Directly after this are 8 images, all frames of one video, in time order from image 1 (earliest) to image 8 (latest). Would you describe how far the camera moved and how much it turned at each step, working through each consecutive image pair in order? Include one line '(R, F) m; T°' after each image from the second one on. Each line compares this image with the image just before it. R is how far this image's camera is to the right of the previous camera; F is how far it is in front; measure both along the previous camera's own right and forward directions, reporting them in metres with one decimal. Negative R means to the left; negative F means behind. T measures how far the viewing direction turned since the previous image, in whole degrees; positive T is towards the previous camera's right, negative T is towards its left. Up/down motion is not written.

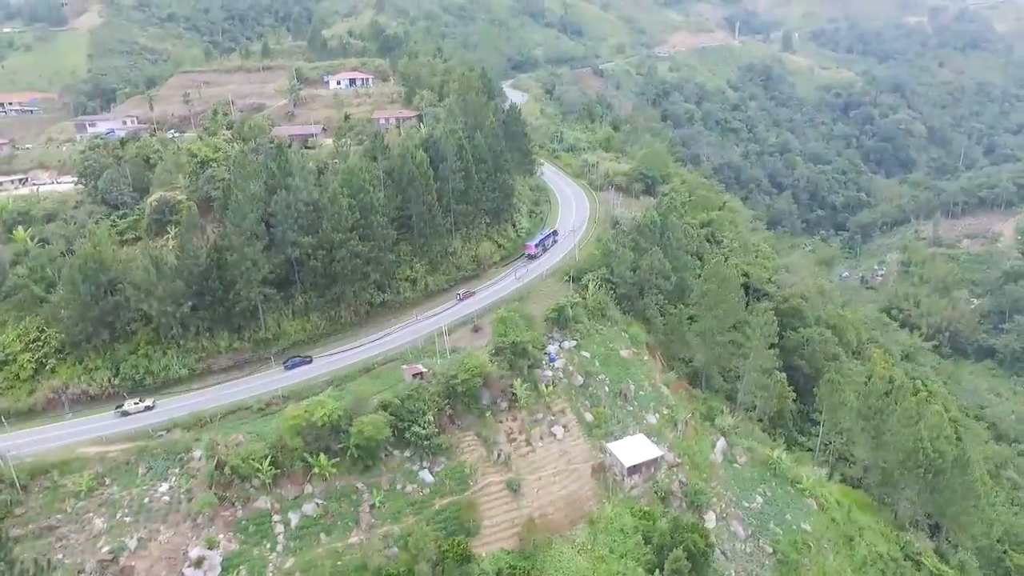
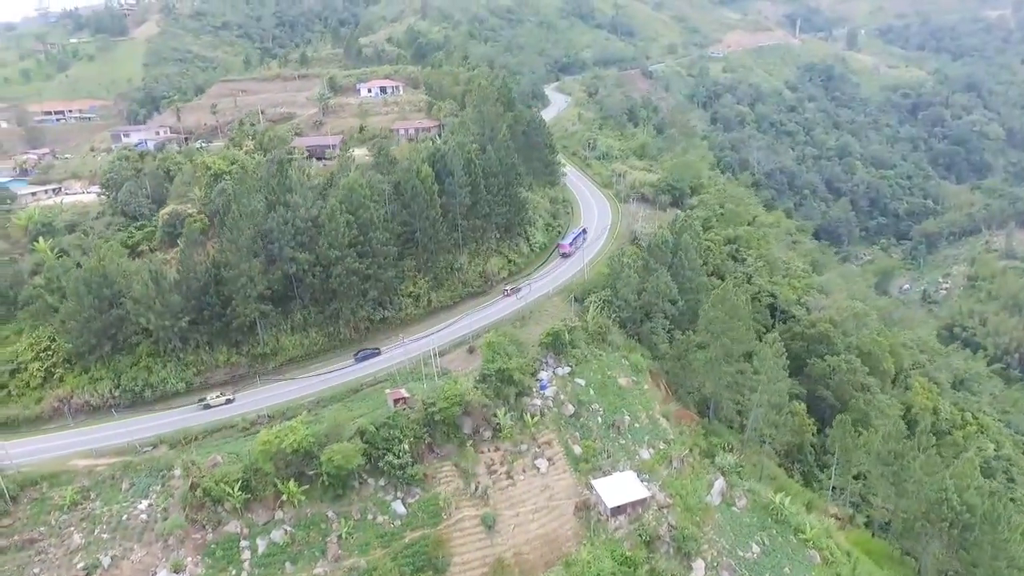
(+2.7, +1.1) m; -5°
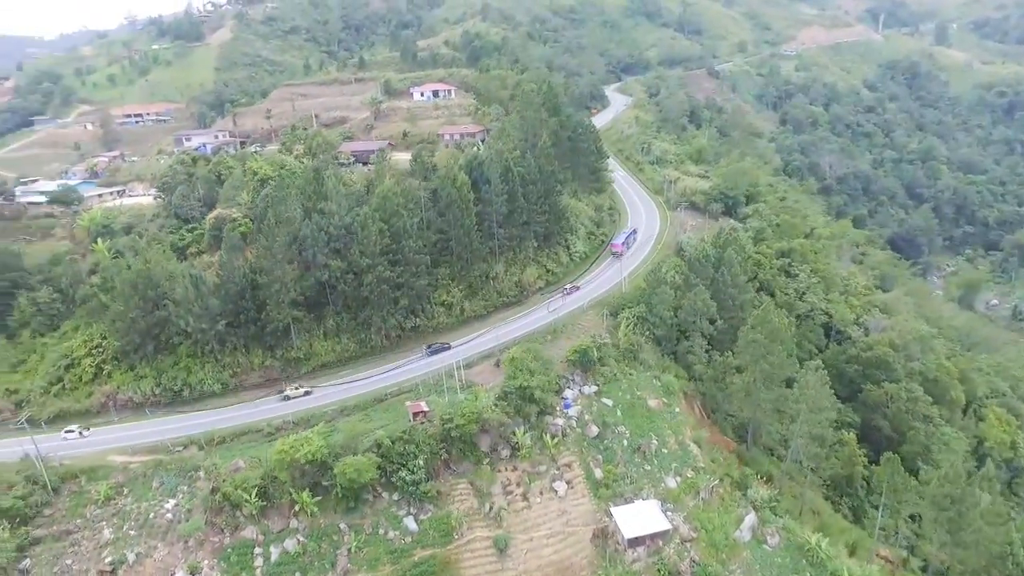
(+1.5, +0.7) m; -6°
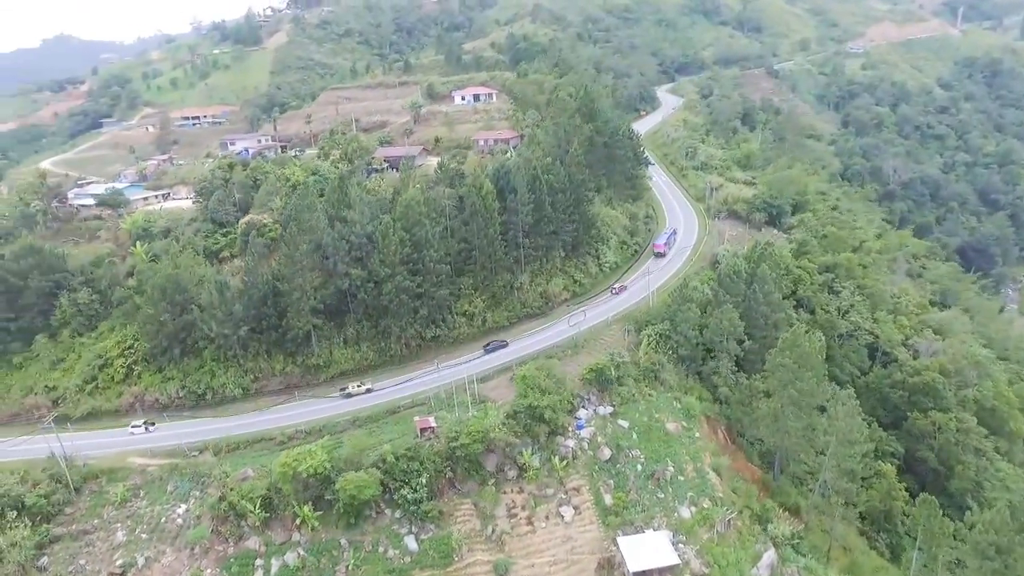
(+1.6, +0.8) m; -5°
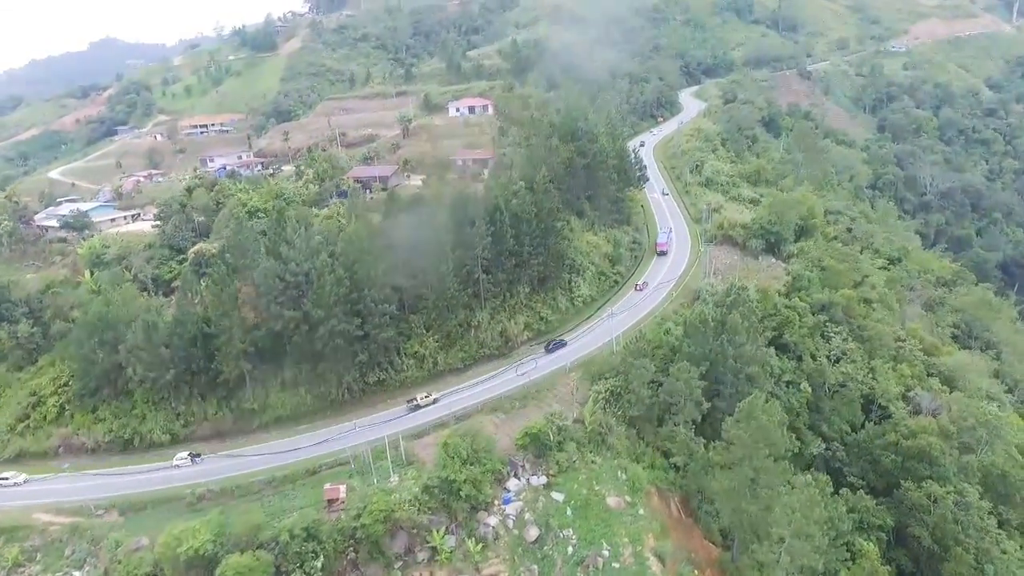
(+4.3, +2.7) m; -3°
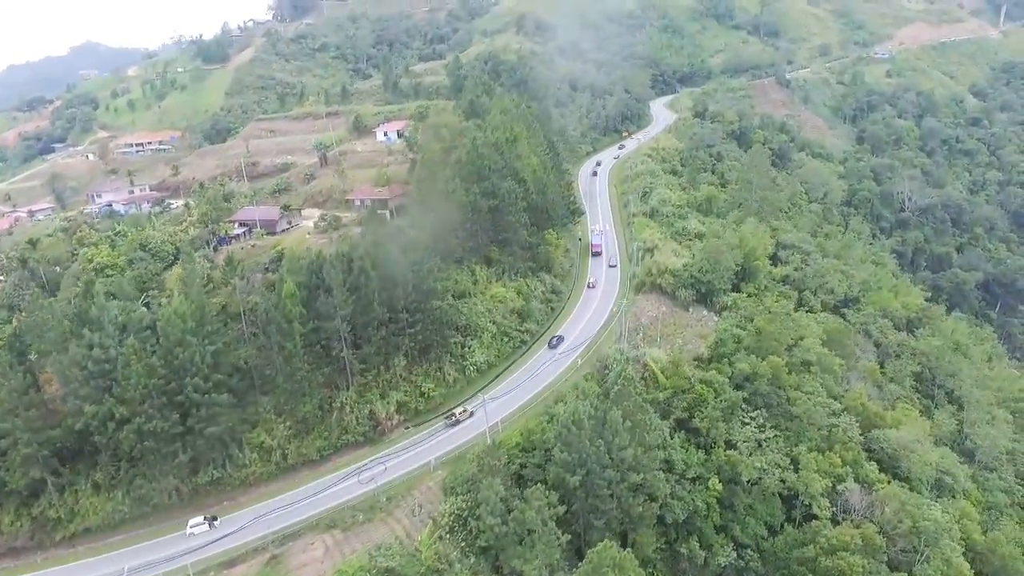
(+6.2, +4.7) m; 0°
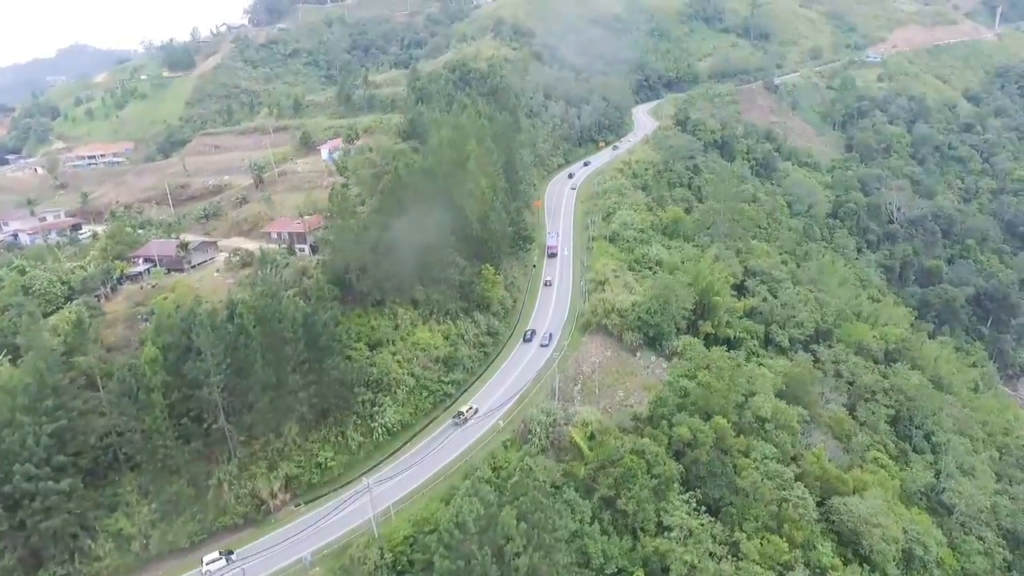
(+4.1, +3.6) m; 0°
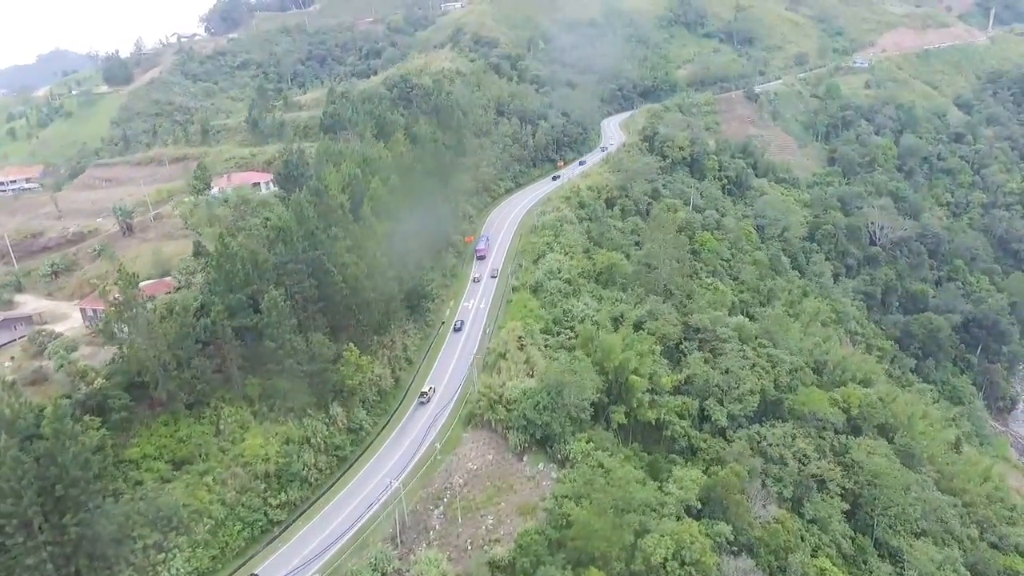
(+6.7, +6.5) m; 0°
